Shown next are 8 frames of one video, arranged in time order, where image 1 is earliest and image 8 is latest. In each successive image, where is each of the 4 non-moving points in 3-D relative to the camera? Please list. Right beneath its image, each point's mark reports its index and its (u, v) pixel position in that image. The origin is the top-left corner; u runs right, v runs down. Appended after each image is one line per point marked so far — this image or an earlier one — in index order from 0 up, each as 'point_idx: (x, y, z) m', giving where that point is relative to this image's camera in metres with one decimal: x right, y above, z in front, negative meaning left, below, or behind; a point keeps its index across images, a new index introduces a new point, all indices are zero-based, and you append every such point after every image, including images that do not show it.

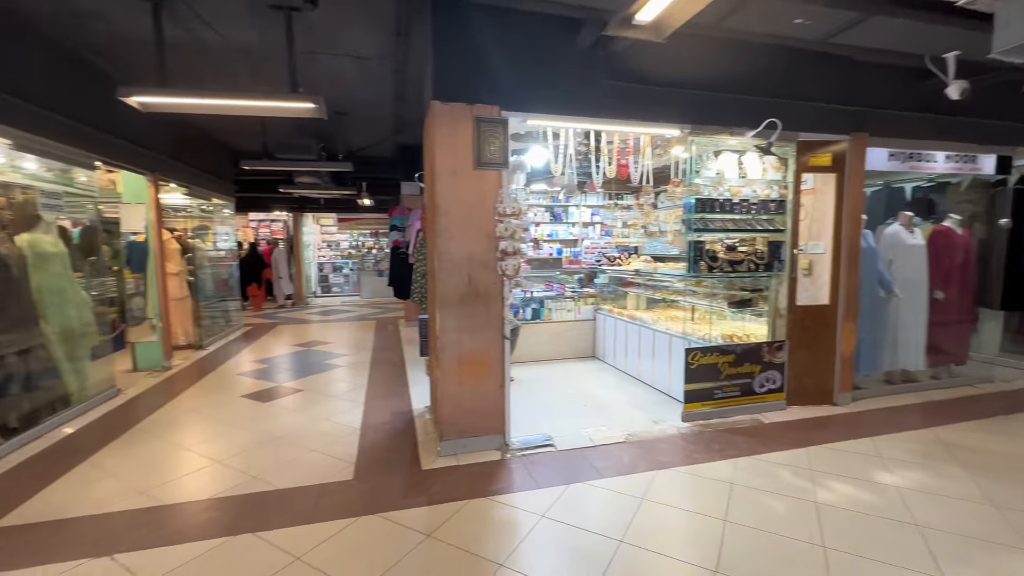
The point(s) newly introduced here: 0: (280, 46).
0: (-1.9, +2.0, +3.7) m
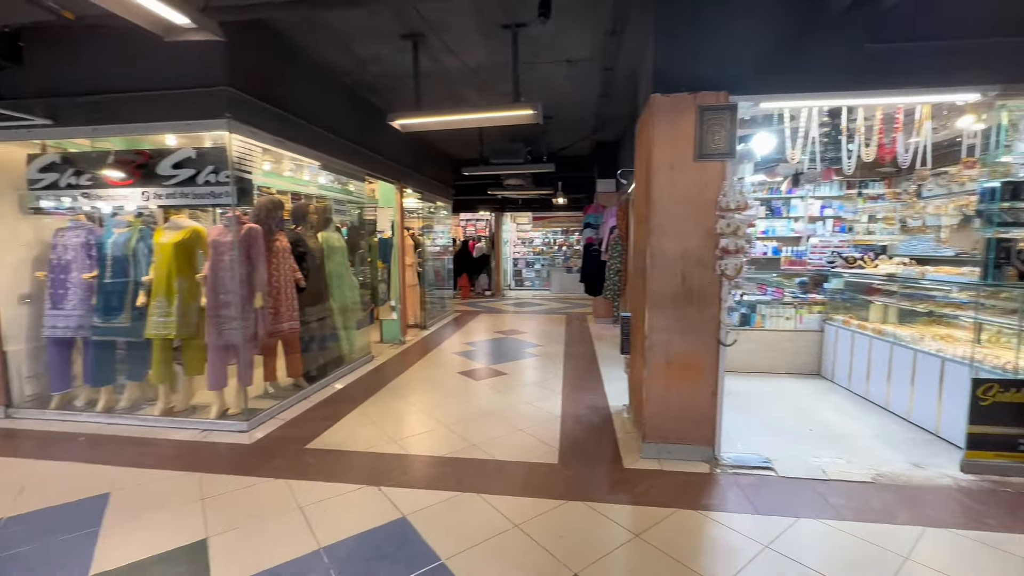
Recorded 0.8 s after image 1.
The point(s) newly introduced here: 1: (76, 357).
0: (-0.1, +2.1, +4.1) m
1: (-3.6, -0.6, +3.7) m
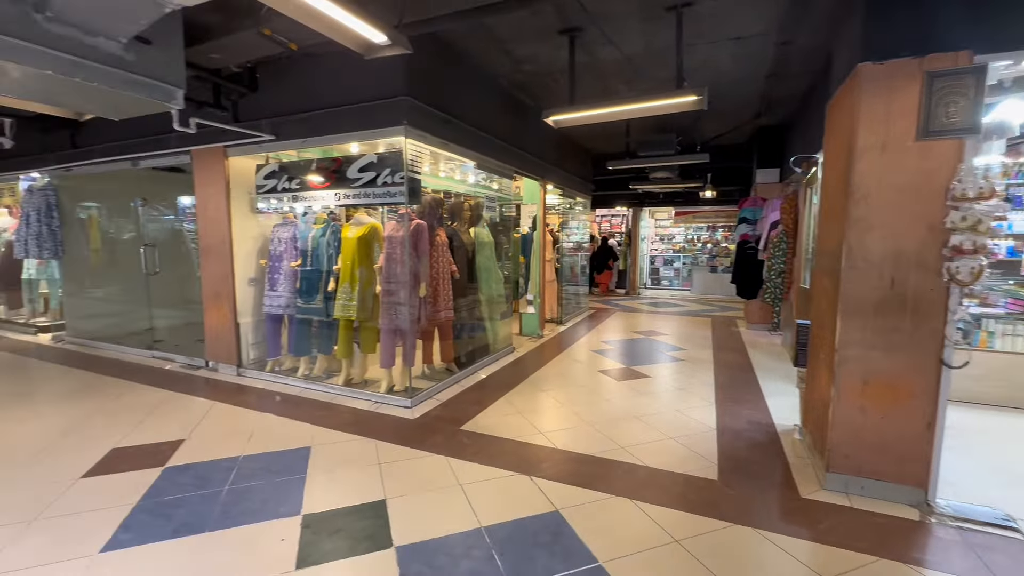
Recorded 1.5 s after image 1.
0: (+1.3, +2.1, +3.9) m
1: (-2.3, -0.4, +4.5) m
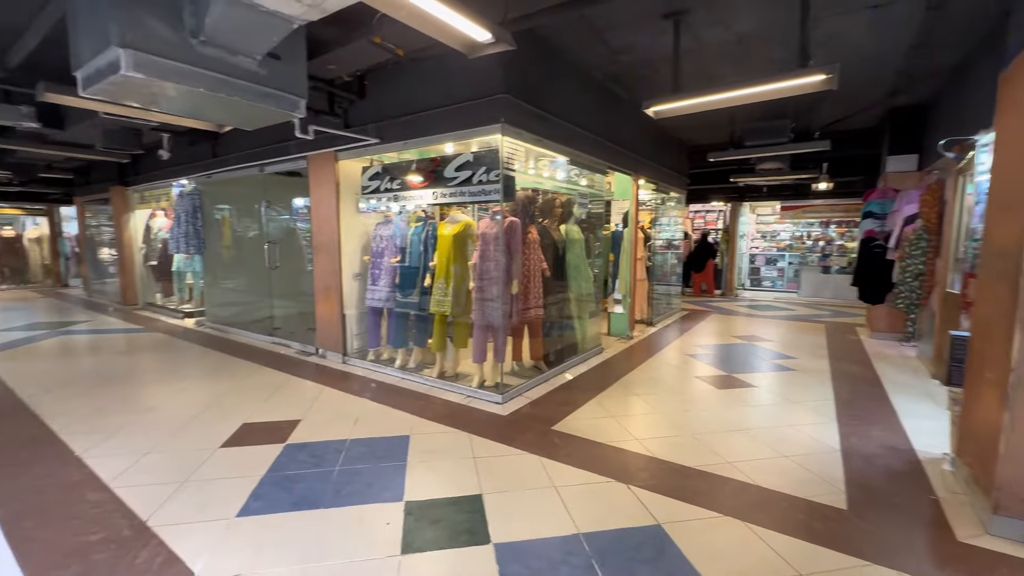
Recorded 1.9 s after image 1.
0: (+2.1, +2.1, +3.5) m
1: (-1.4, -0.4, +4.8) m
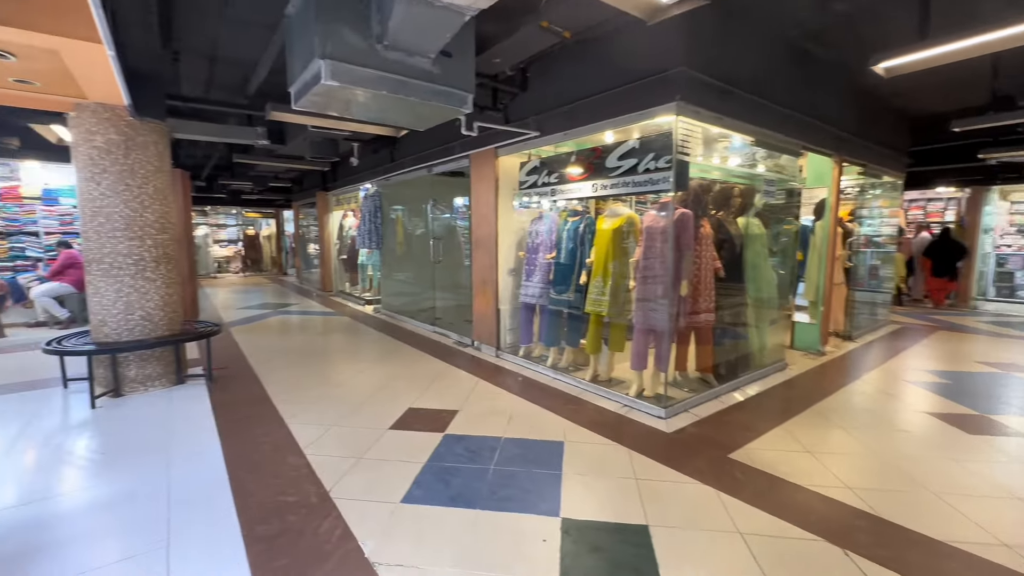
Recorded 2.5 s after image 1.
0: (+3.2, +2.0, +2.4) m
1: (+0.3, -0.3, +4.7) m
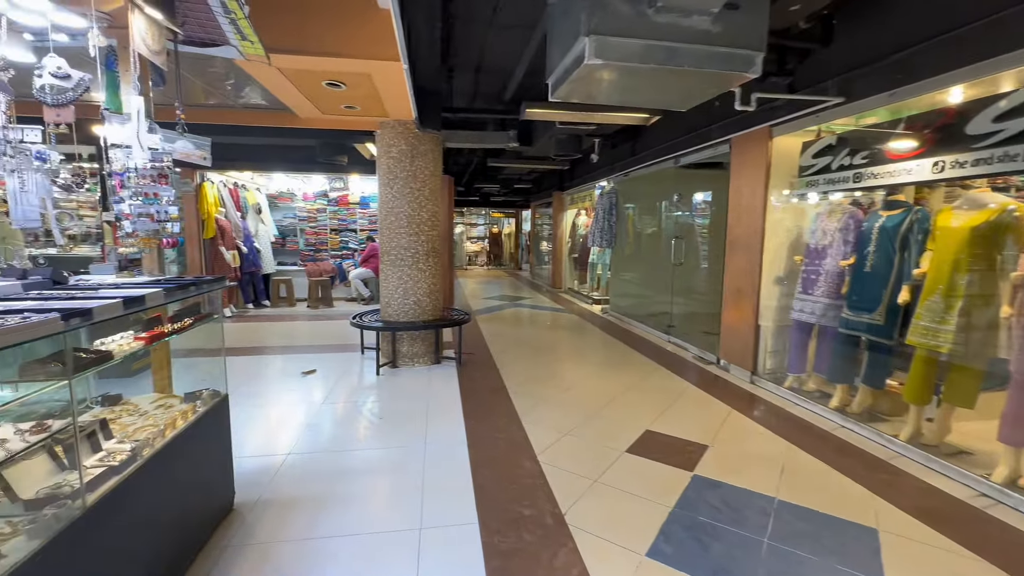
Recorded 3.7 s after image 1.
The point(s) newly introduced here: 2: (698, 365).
0: (+4.2, +1.7, +0.2) m
1: (+2.4, -0.5, +3.6) m
2: (+2.0, -0.8, +4.8) m
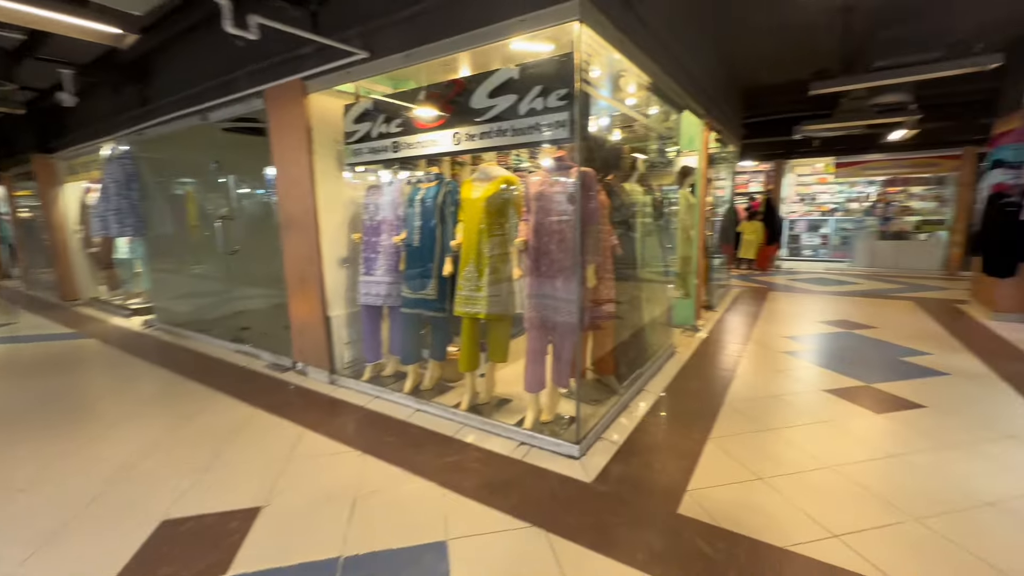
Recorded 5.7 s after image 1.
0: (+2.5, +2.2, +2.1) m
1: (-1.0, -0.3, +3.4) m
2: (-2.1, -0.8, +3.9) m
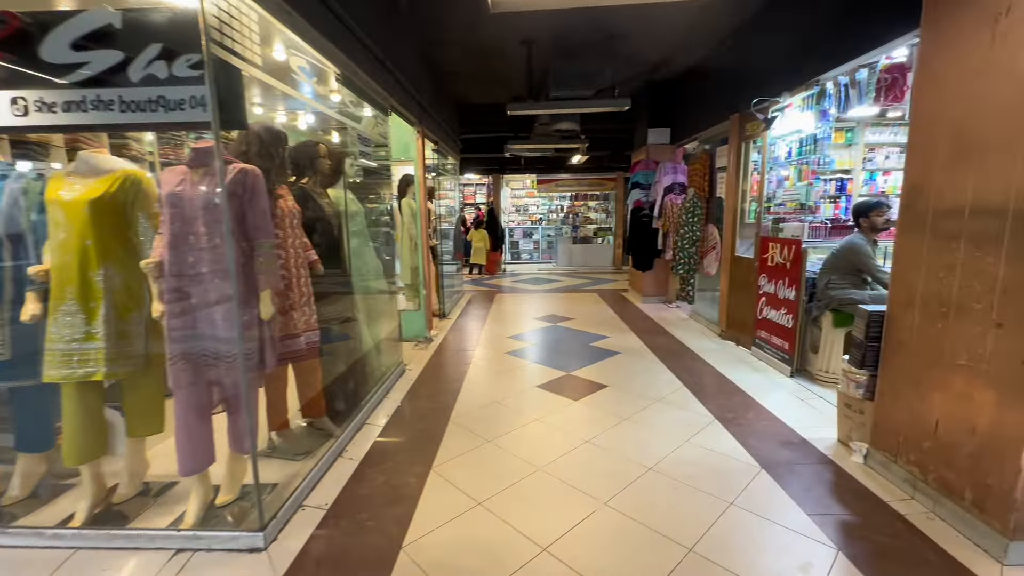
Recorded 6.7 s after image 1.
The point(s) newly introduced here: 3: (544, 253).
0: (+0.7, +2.2, +2.6) m
1: (-2.7, -0.6, +2.0) m
2: (-3.8, -1.1, +1.8) m
3: (+0.9, +0.9, +11.1) m
